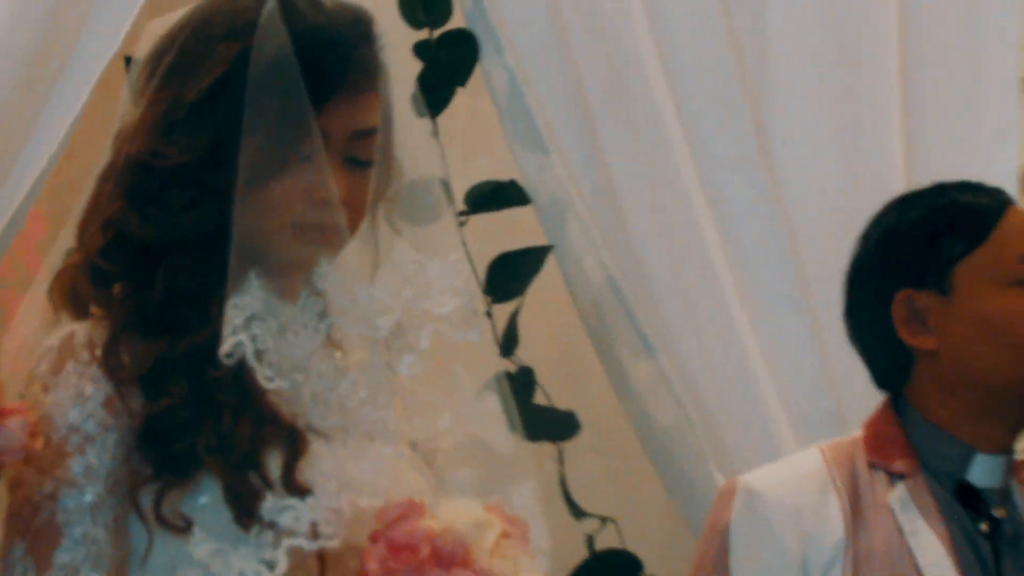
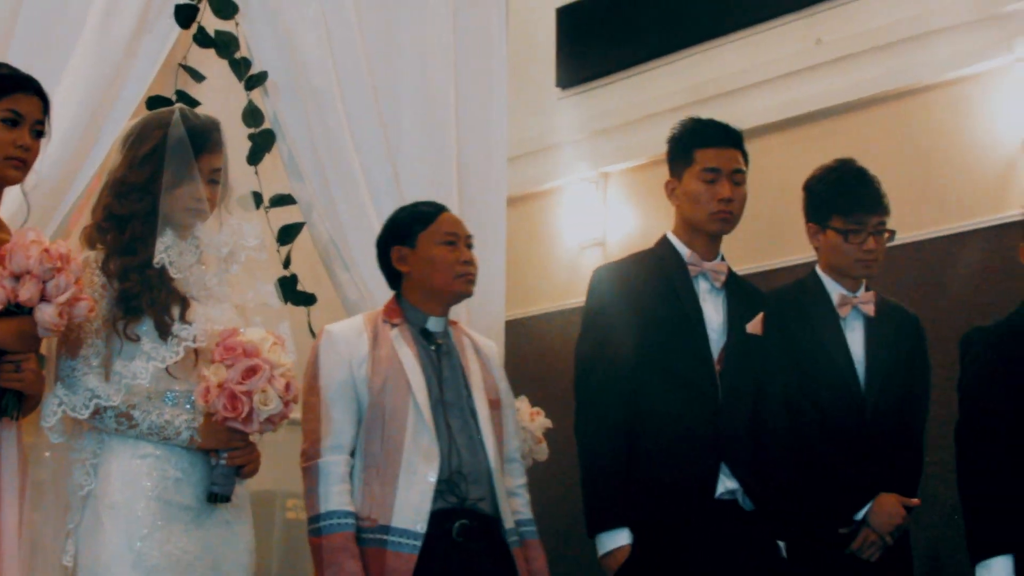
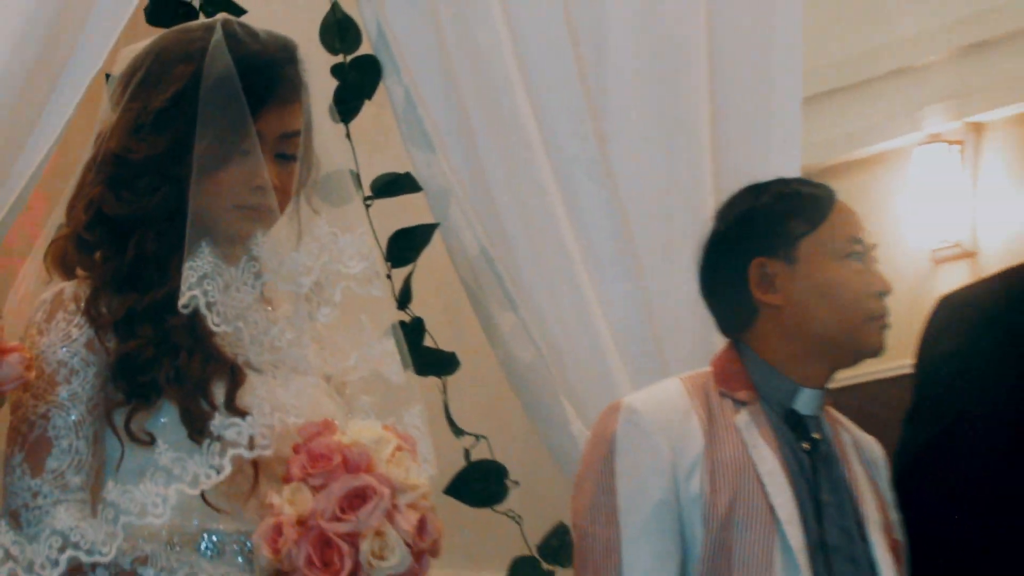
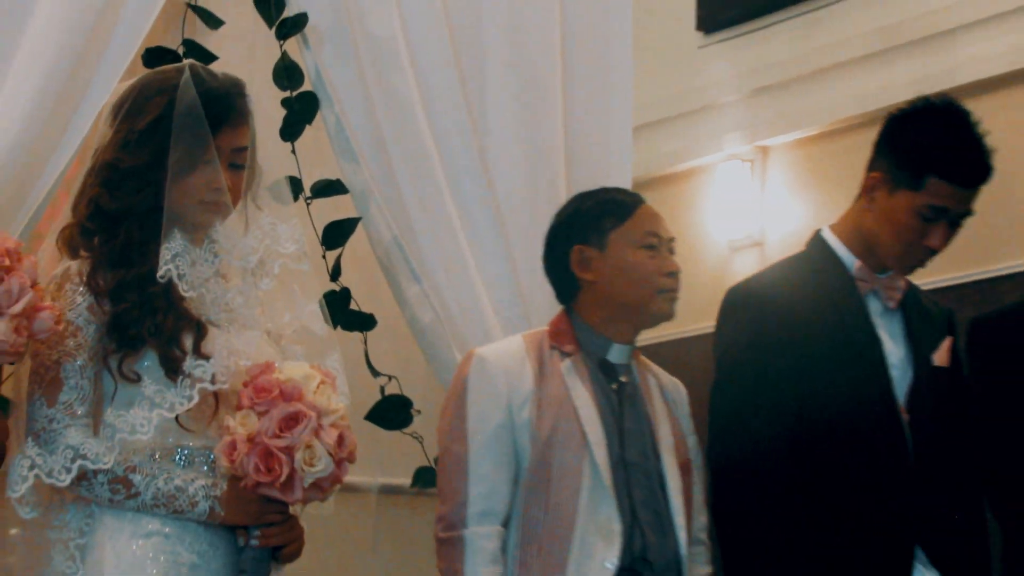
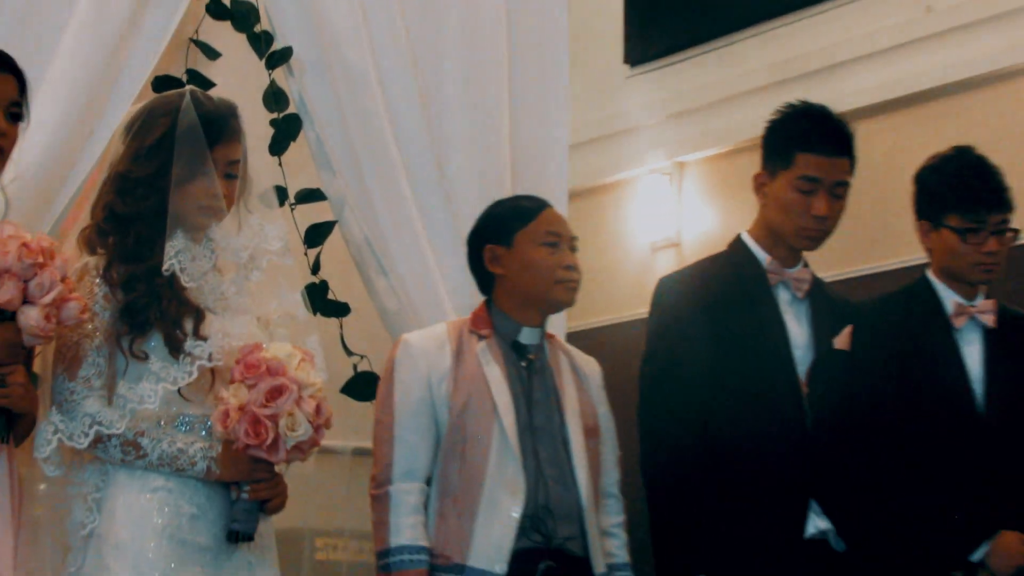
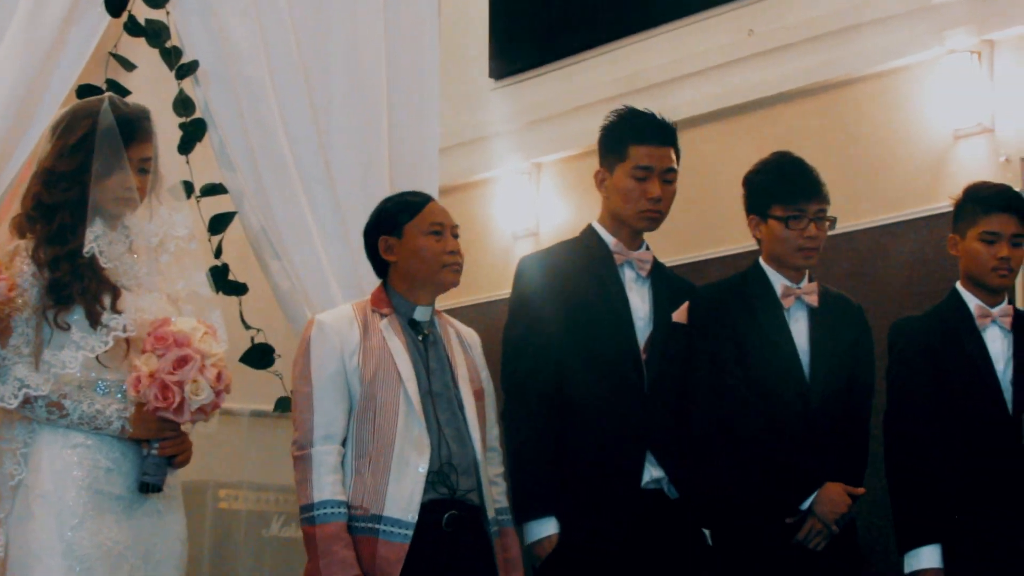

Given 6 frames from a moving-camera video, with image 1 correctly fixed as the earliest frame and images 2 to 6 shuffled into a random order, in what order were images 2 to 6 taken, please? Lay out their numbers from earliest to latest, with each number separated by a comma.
3, 4, 5, 2, 6
